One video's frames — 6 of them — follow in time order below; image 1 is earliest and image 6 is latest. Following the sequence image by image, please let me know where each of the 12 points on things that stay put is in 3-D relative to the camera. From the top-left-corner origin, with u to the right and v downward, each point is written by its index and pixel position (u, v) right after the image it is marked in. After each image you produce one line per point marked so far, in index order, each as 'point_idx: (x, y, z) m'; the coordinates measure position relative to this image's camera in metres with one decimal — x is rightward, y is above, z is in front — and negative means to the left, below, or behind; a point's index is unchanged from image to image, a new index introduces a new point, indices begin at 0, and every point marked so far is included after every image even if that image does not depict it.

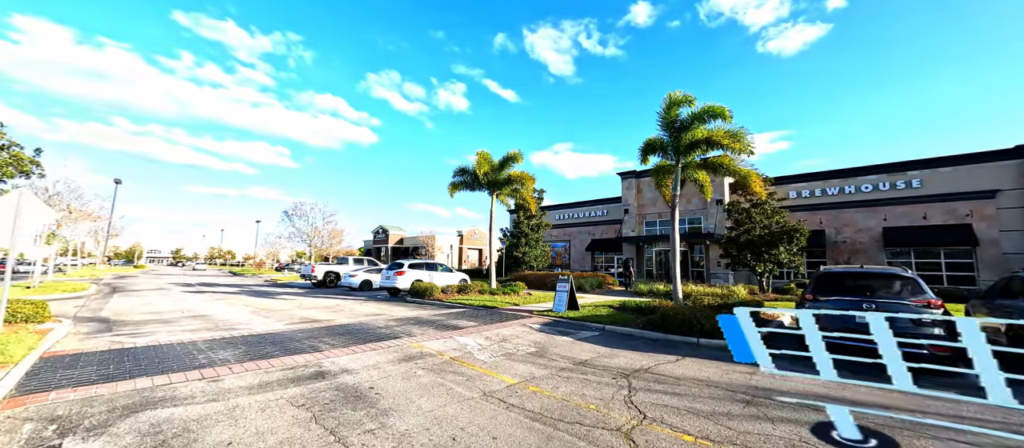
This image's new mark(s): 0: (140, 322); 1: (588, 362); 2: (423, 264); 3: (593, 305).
0: (-11.0, -2.9, +11.0) m
1: (+1.3, -2.4, +6.3) m
2: (-4.7, -2.1, +19.8) m
3: (+2.6, -2.6, +12.0) m
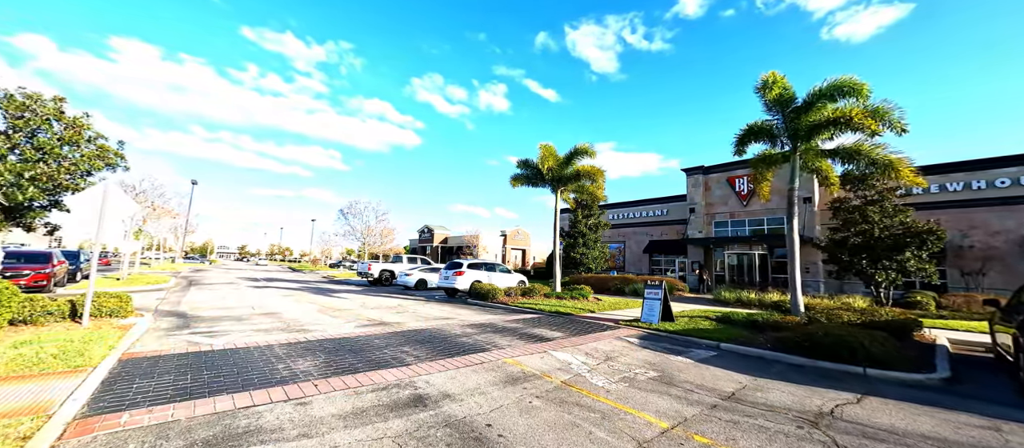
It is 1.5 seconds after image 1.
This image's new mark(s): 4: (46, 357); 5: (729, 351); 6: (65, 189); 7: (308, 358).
0: (-8.7, -2.7, +10.9) m
1: (+3.0, -2.3, +4.9) m
2: (-1.5, -2.0, +19.0) m
3: (+4.9, -2.6, +10.4) m
4: (-6.7, -1.9, +5.3) m
5: (+4.3, -2.5, +7.3) m
6: (-10.7, +0.9, +8.8) m
7: (-3.2, -2.1, +5.8) m
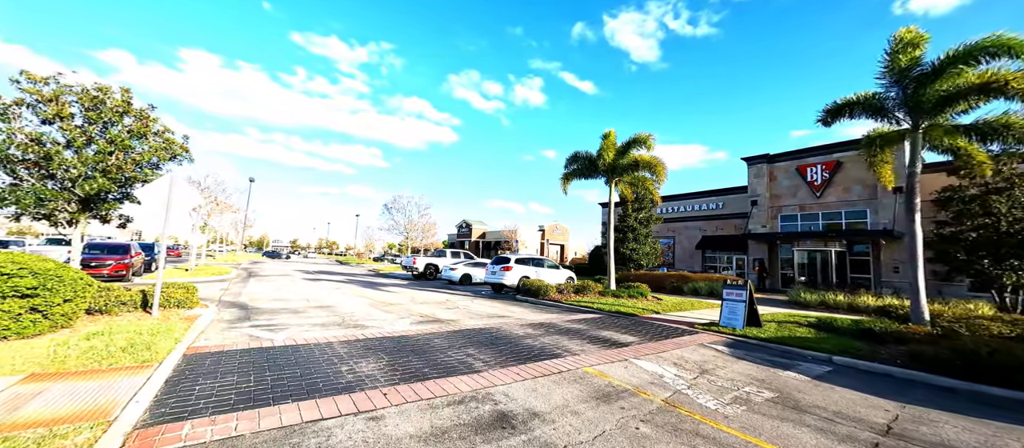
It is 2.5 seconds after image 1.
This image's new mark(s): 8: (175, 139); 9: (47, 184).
0: (-7.0, -2.5, +10.9) m
1: (+4.1, -2.2, +3.9) m
2: (+0.9, -1.7, +18.3) m
3: (+6.5, -2.4, +9.2) m
4: (-5.6, -1.8, +5.2) m
5: (+5.6, -2.4, +6.1) m
6: (-9.2, +1.1, +9.0) m
7: (-2.1, -2.0, +5.3) m
8: (-8.8, +2.2, +9.6) m
9: (-10.1, +0.9, +8.1) m
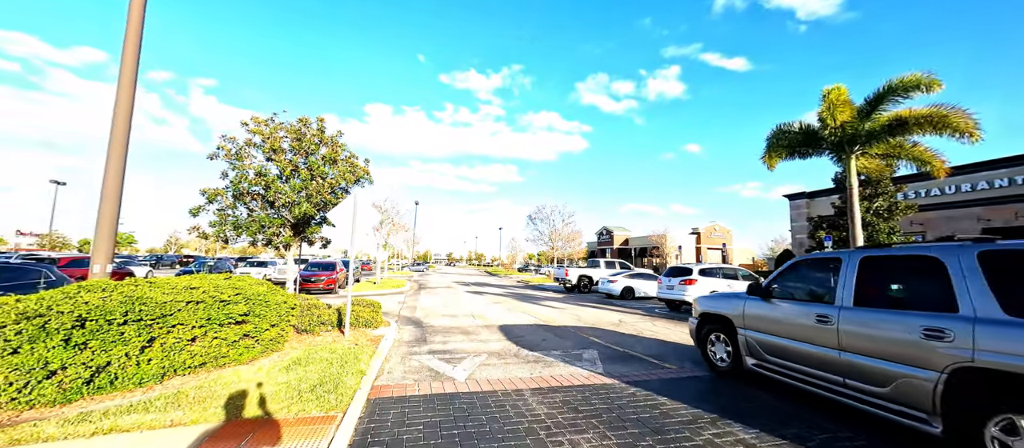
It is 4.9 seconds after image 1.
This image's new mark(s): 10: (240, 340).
0: (-1.9, -3.0, +10.5) m
1: (+5.9, -1.9, 0.0) m
2: (+8.1, -1.8, +14.6) m
3: (+10.1, -2.0, +4.0) m
4: (-2.6, -2.1, +4.6) m
5: (+8.2, -2.0, +1.6) m
6: (-4.7, +0.5, +9.6) m
7: (+0.7, -2.0, +3.5) m
8: (-4.2, +1.7, +10.1) m
9: (-6.0, +0.3, +9.1) m
10: (-4.2, -1.8, +5.7) m
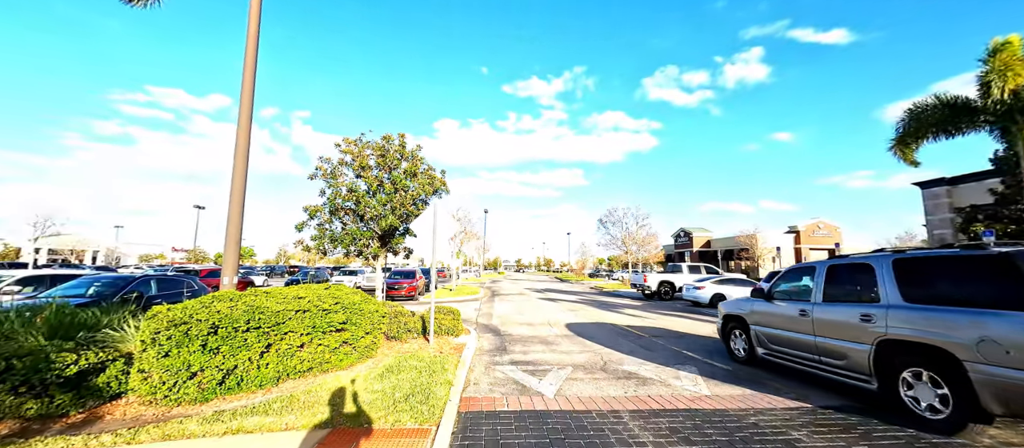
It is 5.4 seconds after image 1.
0: (+0.4, -3.2, +10.3) m
1: (+6.1, -1.7, -1.4) m
2: (+10.9, -1.7, +12.6) m
3: (+10.9, -1.7, +1.8) m
4: (-1.4, -2.2, +4.7) m
5: (+8.6, -1.7, -0.3) m
6: (-2.7, +0.2, +10.0) m
7: (+1.6, -2.1, +3.0) m
8: (-2.1, +1.4, +10.4) m
9: (-4.0, -0.1, +9.7) m
10: (-2.8, -2.0, +6.1) m
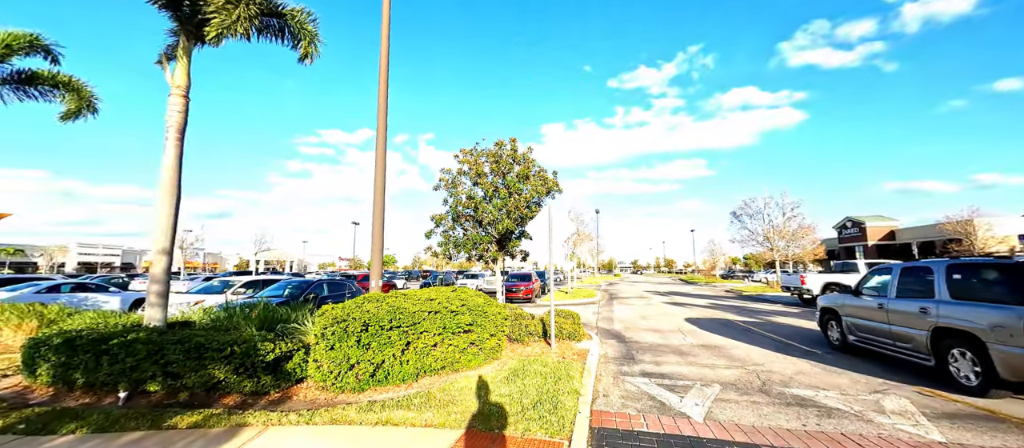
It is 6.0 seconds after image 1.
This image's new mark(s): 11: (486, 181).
0: (+3.6, -3.1, +9.4) m
1: (+5.6, -1.3, -3.5) m
2: (+14.2, -1.1, +8.5) m
3: (+11.1, -1.1, -1.8) m
4: (+0.2, -2.3, +4.6) m
5: (+8.3, -1.3, -3.1) m
6: (+0.4, +0.1, +10.1) m
7: (+2.6, -1.9, +2.0) m
8: (+1.0, +1.3, +10.3) m
9: (-0.9, -0.2, +10.2) m
10: (-0.8, -2.1, +6.3) m
11: (-0.7, +1.1, +9.8) m
